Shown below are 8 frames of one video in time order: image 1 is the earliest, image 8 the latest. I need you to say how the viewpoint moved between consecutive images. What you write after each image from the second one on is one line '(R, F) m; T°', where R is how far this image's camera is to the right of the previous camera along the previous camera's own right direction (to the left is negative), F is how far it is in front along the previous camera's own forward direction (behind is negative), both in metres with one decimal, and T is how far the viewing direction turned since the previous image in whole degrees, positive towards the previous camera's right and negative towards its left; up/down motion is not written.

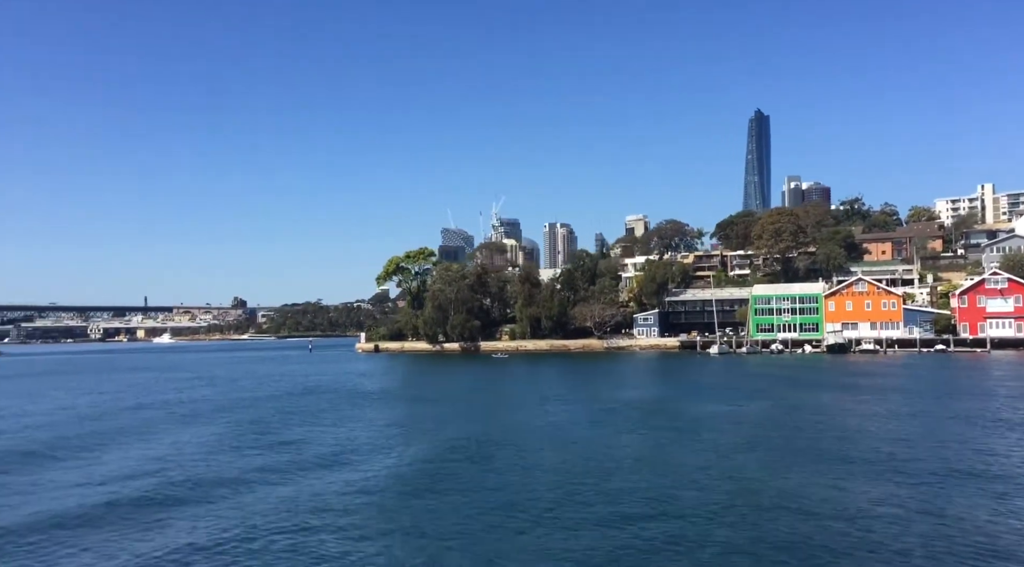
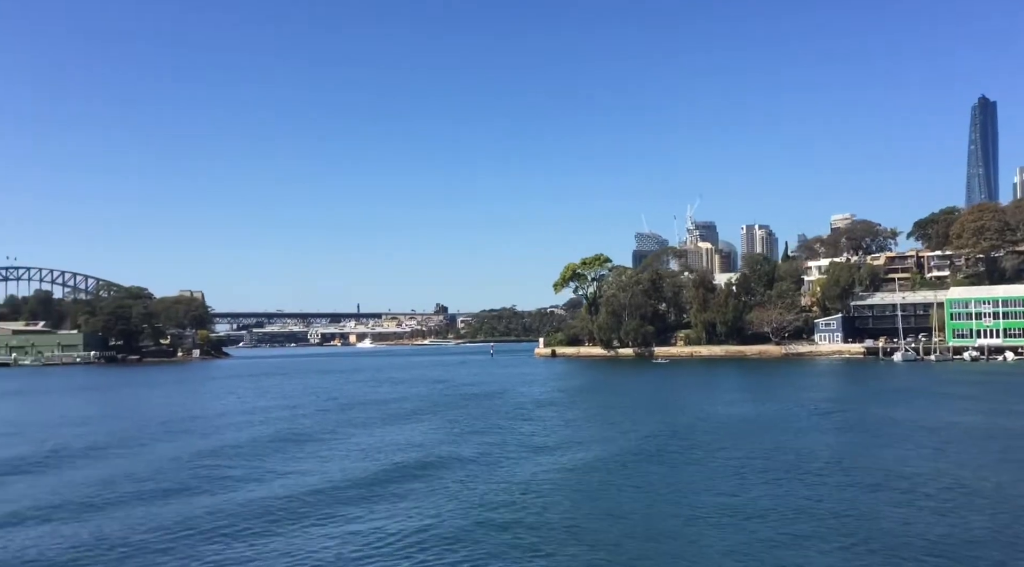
(+1.1, -0.5) m; -13°
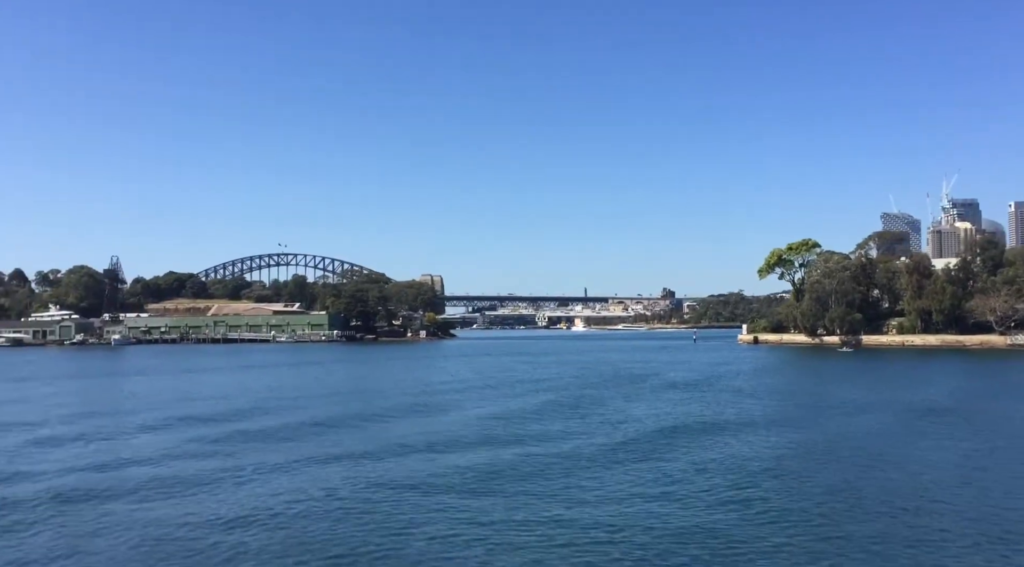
(+1.6, -1.0) m; -15°
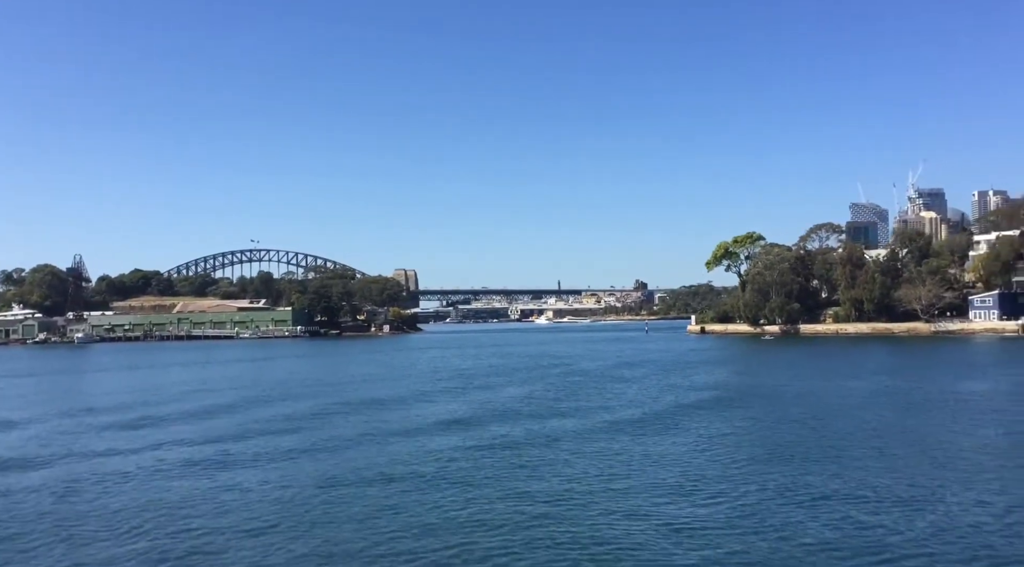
(+1.1, -1.2) m; +2°
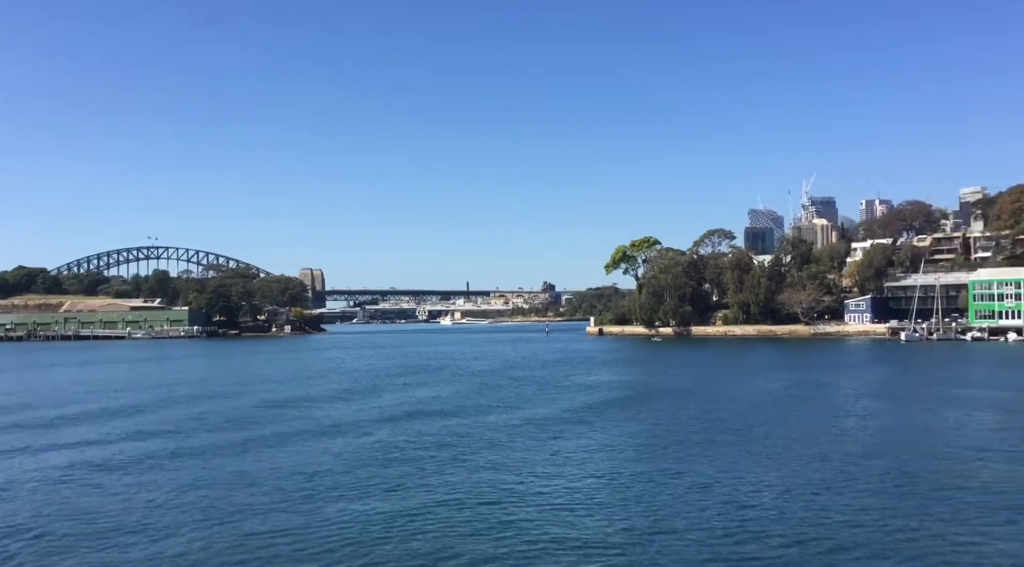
(+0.4, -0.4) m; +6°
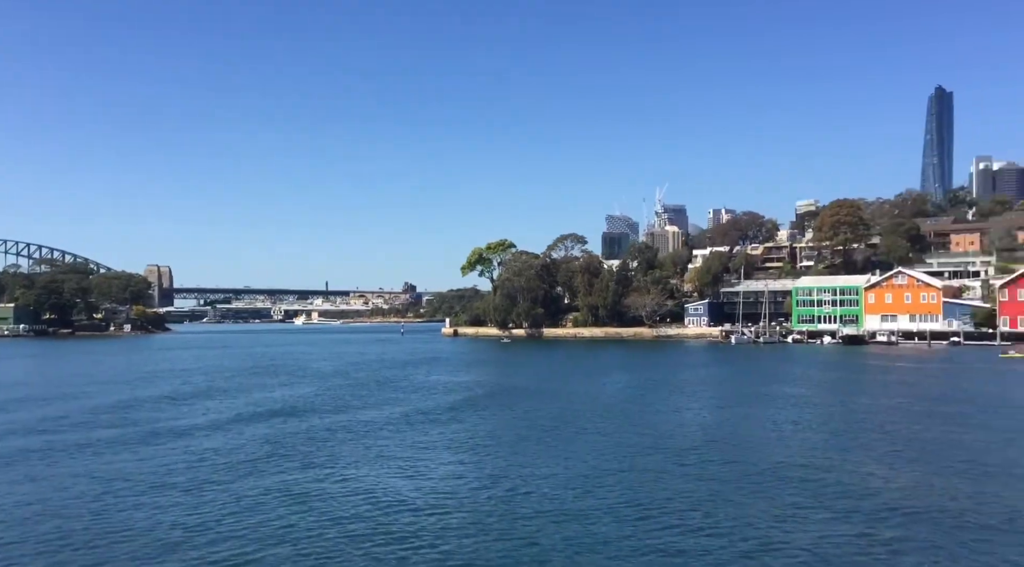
(+0.3, -0.3) m; +9°
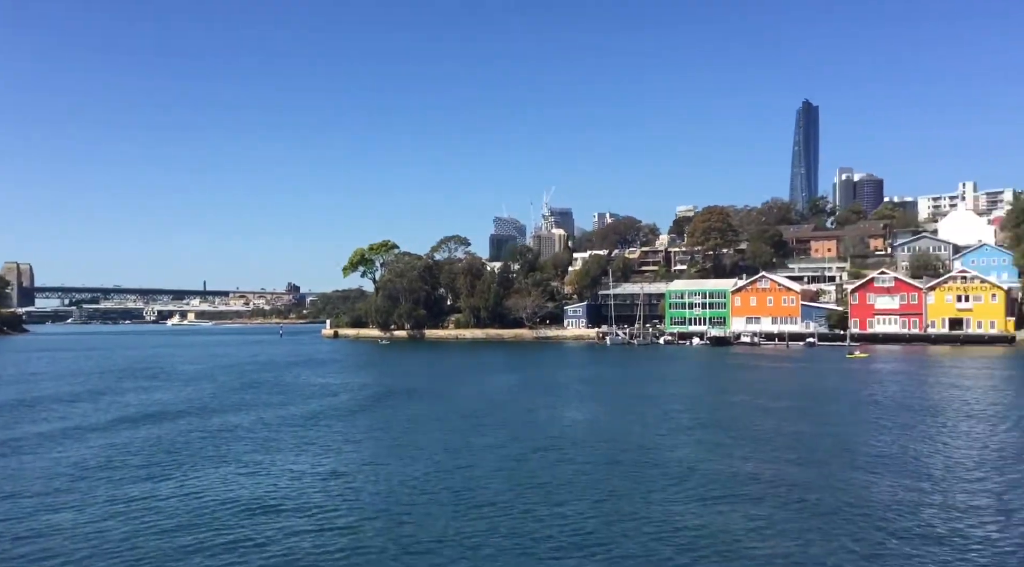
(+0.3, -0.1) m; +8°
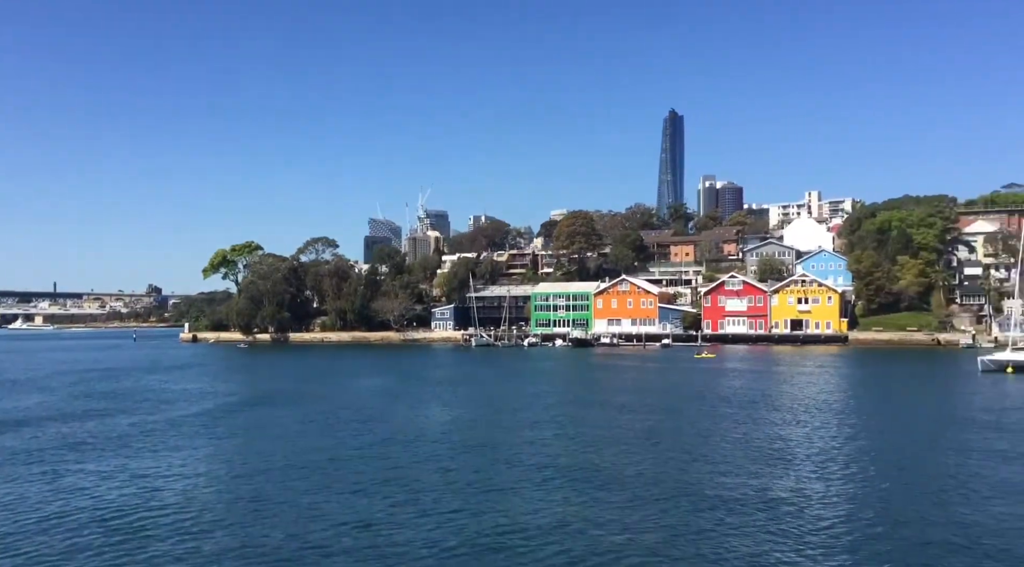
(+0.4, 0.0) m; +8°
